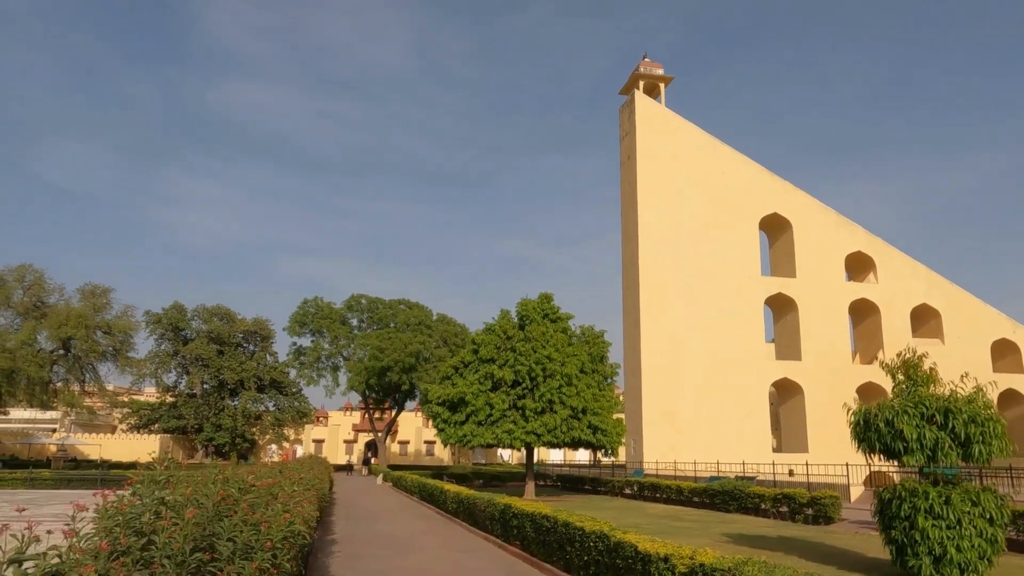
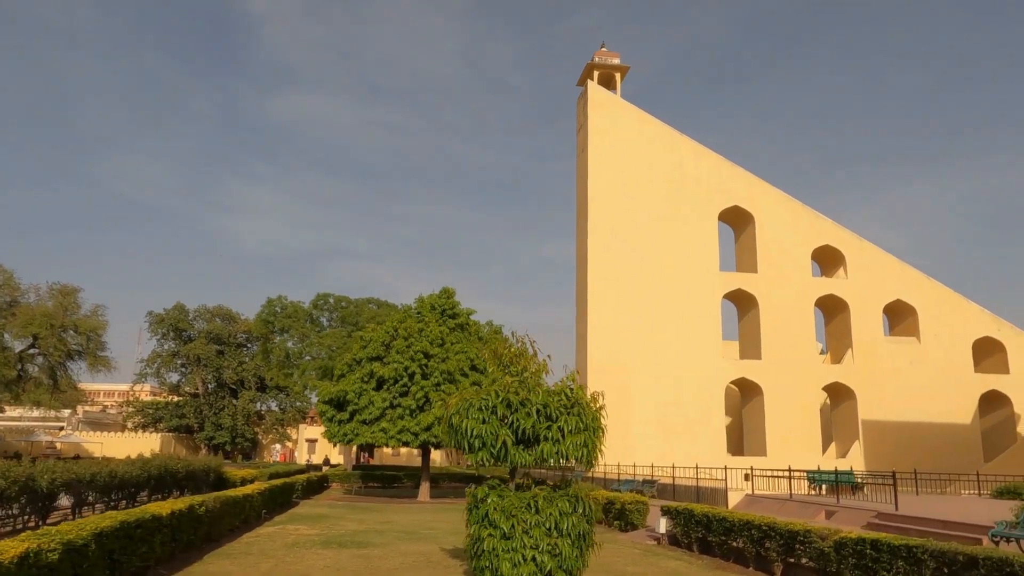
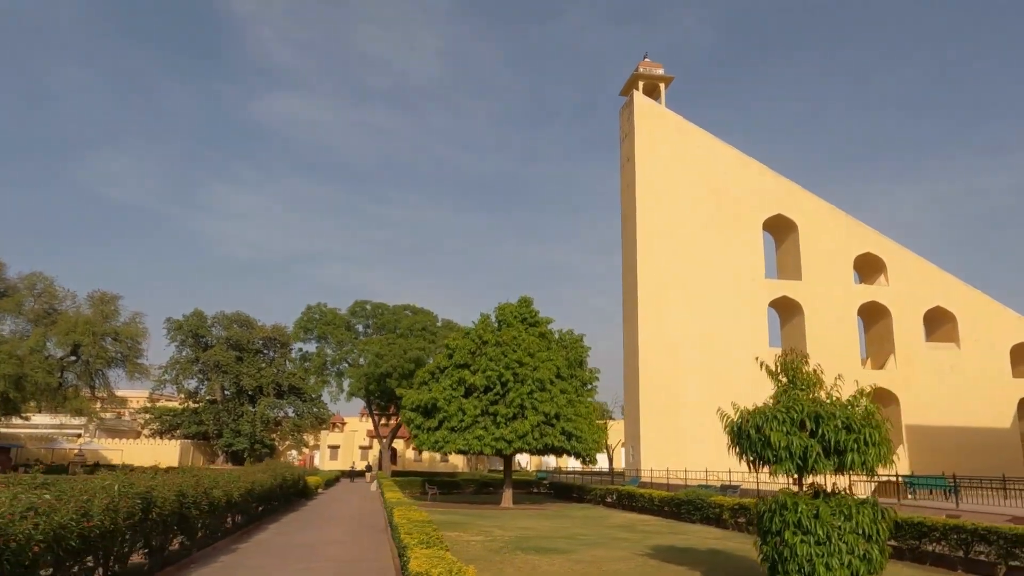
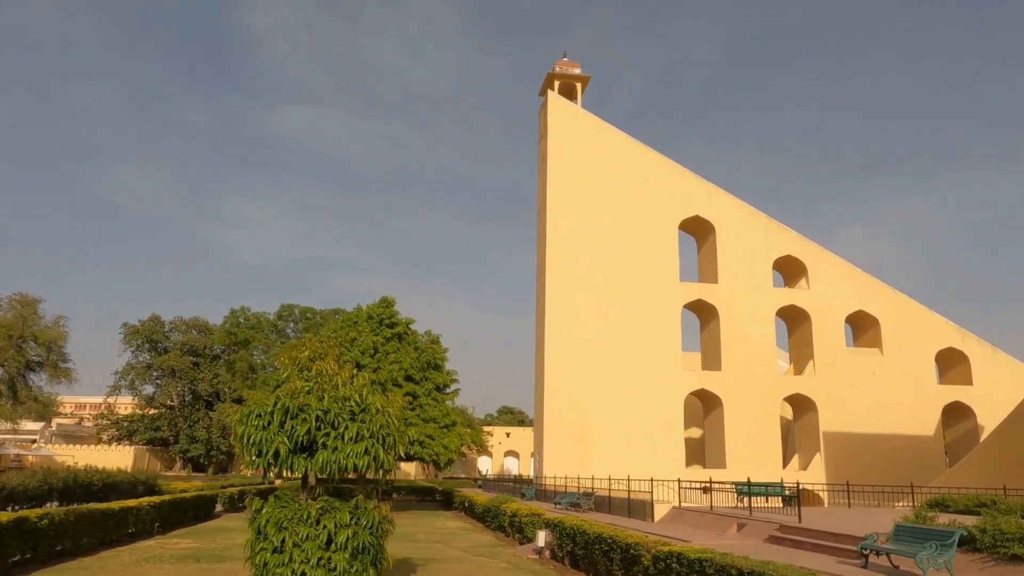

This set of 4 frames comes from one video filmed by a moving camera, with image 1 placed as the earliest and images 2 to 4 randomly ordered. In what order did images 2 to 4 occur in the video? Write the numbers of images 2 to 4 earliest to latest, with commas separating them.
3, 2, 4
